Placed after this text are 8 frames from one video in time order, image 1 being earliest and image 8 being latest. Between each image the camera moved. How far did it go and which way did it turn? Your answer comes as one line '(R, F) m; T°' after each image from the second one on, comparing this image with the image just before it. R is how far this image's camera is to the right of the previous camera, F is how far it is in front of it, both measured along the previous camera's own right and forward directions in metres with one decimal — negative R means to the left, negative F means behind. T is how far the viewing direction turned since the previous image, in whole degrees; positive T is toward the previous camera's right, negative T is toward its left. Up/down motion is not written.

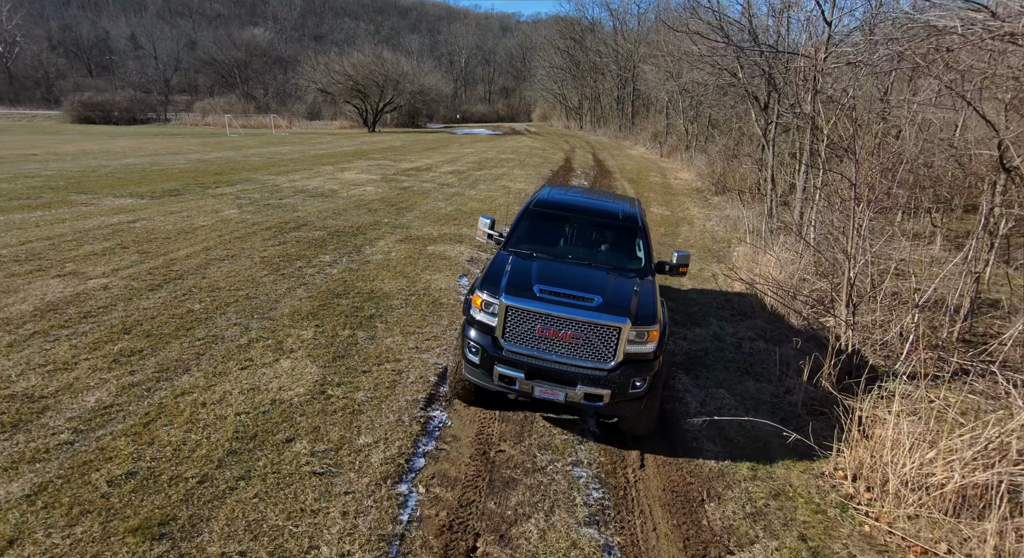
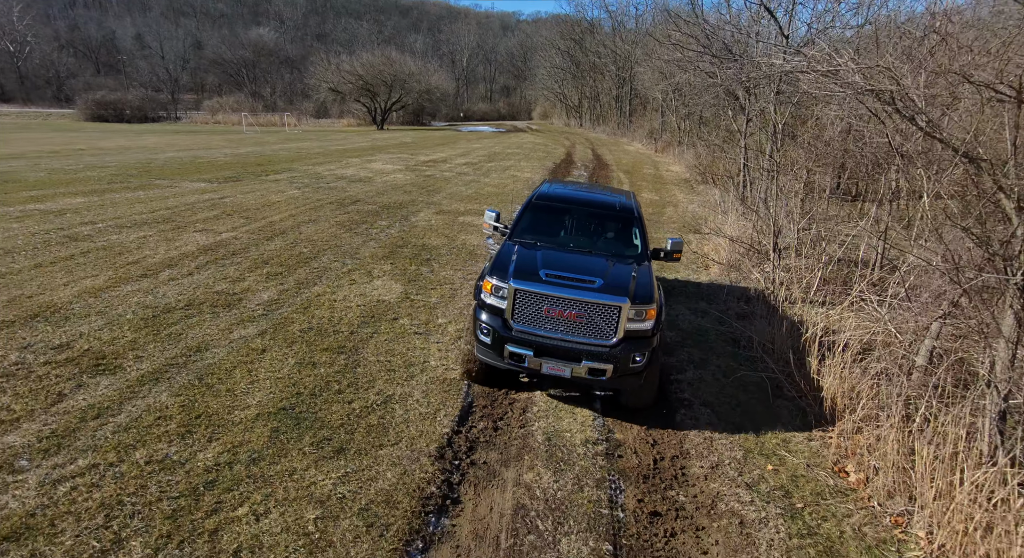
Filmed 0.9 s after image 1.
(-0.3, -2.9) m; 0°
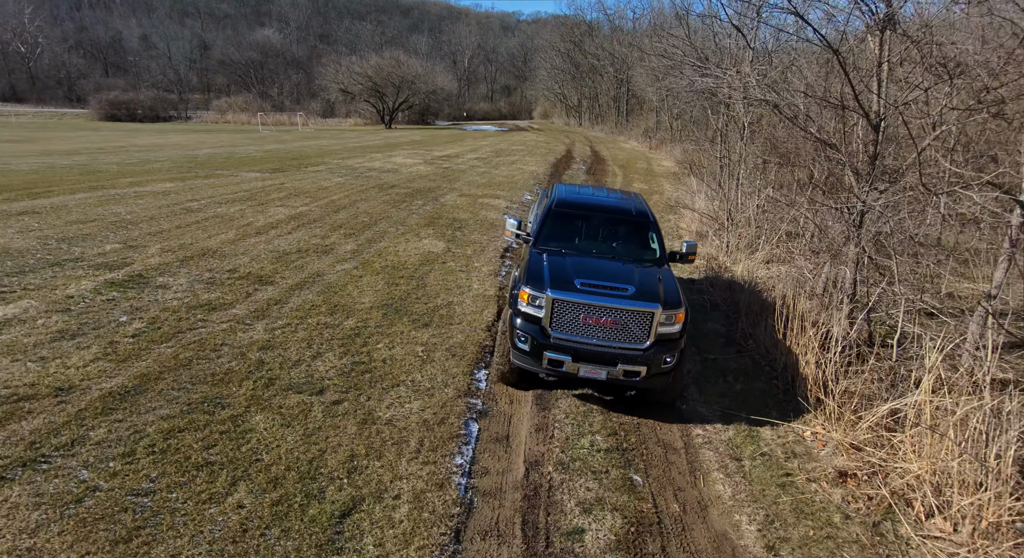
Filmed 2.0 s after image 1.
(-0.2, -3.0) m; 0°
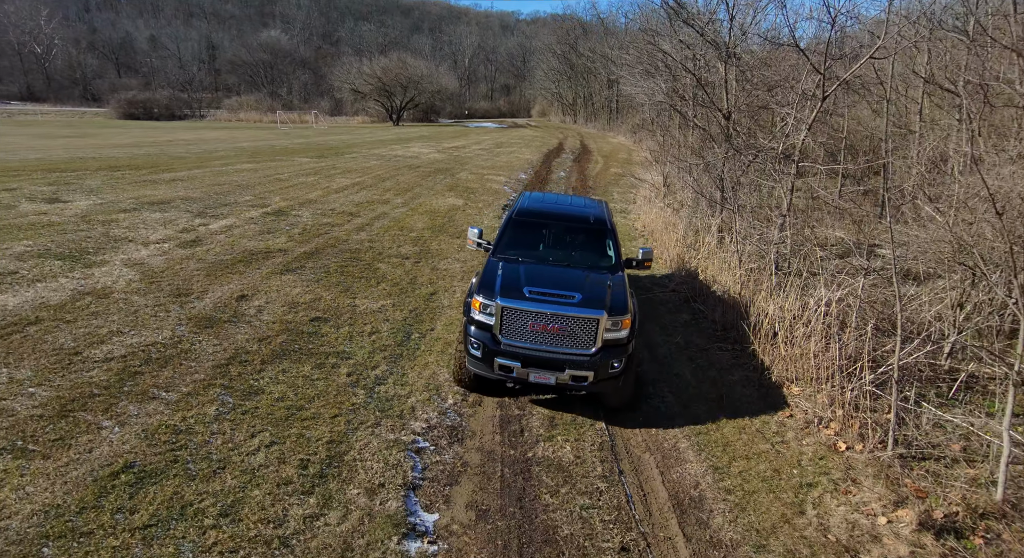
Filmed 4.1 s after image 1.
(0.0, -5.2) m; 0°
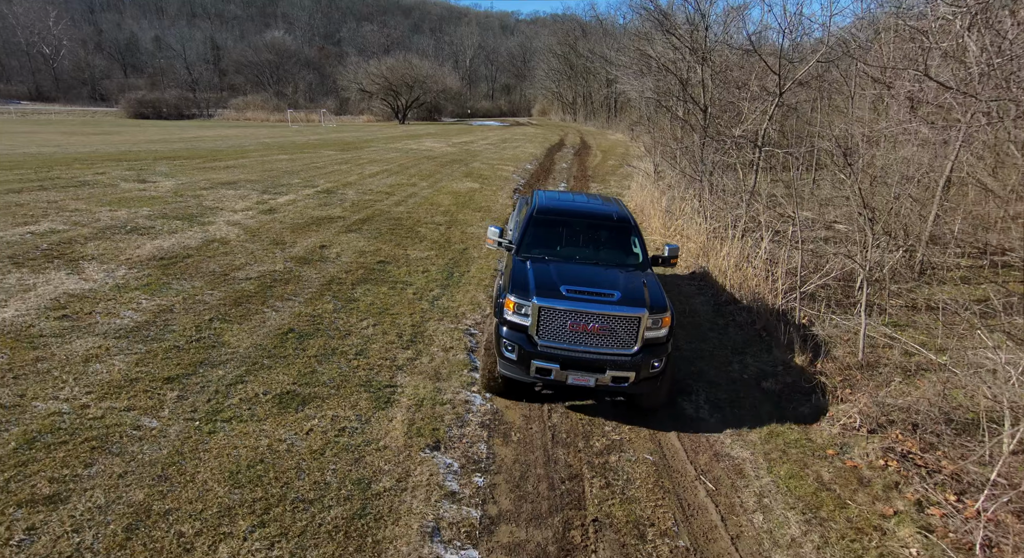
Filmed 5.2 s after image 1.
(-0.3, -2.5) m; 0°
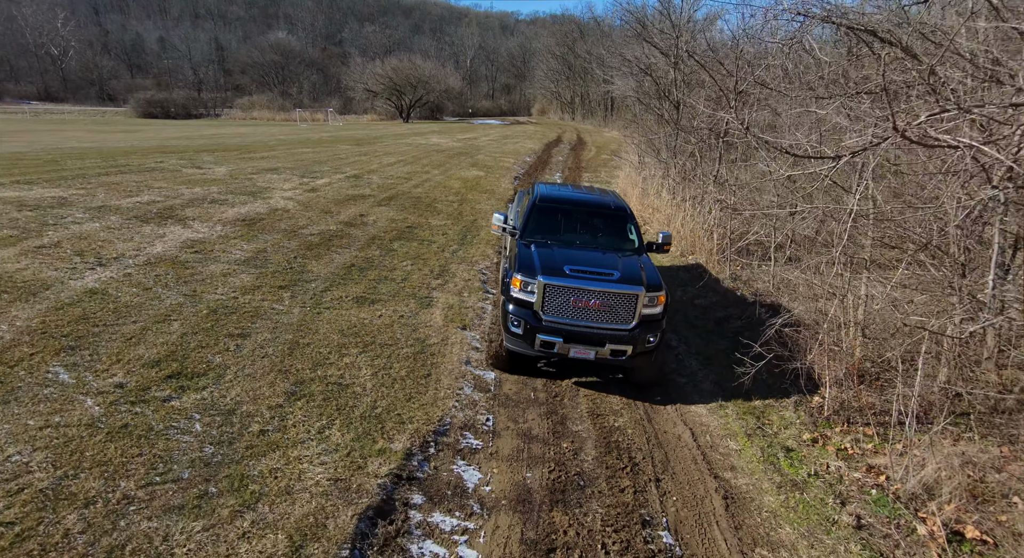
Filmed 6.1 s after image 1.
(0.0, -2.7) m; 0°
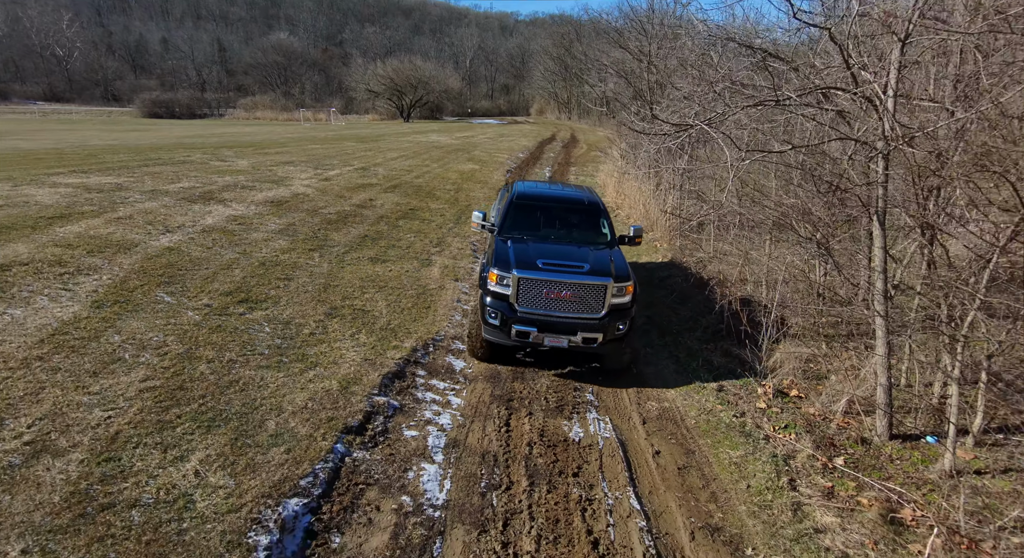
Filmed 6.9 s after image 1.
(+0.2, -2.1) m; 0°
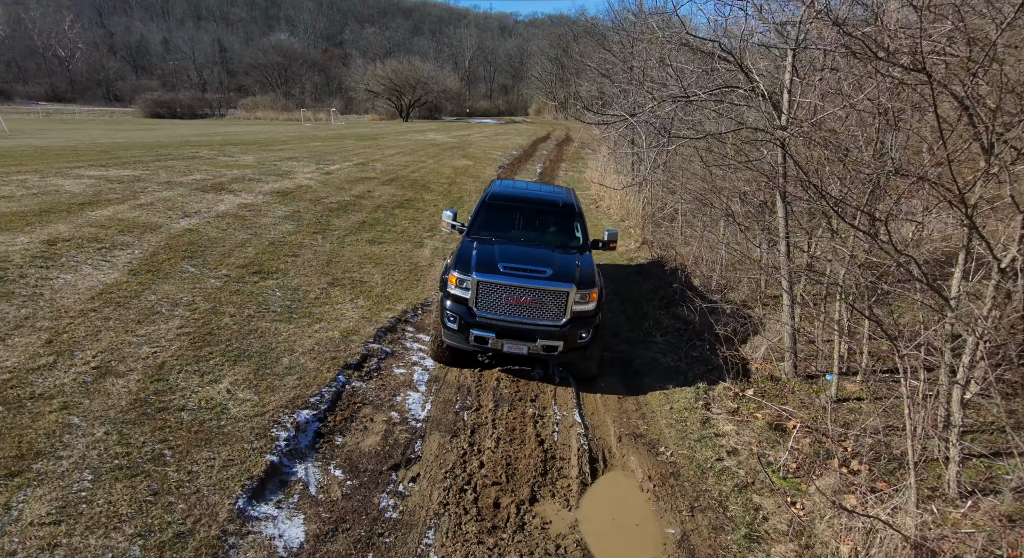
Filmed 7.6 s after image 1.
(+0.3, -1.2) m; 0°
